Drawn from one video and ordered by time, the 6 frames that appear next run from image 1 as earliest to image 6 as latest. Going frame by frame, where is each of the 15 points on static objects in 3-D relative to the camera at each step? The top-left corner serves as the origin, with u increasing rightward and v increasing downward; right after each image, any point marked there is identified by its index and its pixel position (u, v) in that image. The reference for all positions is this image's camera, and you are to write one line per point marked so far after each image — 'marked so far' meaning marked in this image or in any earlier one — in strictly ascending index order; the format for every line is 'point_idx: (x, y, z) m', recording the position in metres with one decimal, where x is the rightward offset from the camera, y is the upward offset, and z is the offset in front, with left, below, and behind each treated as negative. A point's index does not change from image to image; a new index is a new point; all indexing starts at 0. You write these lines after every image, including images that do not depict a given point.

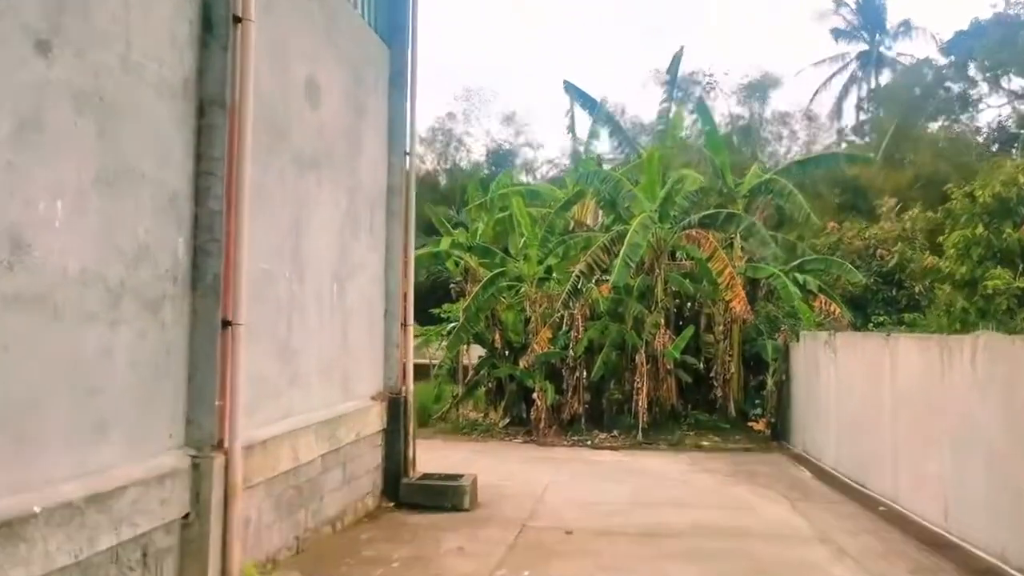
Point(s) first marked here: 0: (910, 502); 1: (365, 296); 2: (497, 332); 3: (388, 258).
0: (+3.3, -1.8, +6.7) m
1: (-1.2, -0.1, +6.4) m
2: (-0.2, -0.7, +12.6) m
3: (-1.1, +0.3, +6.9) m
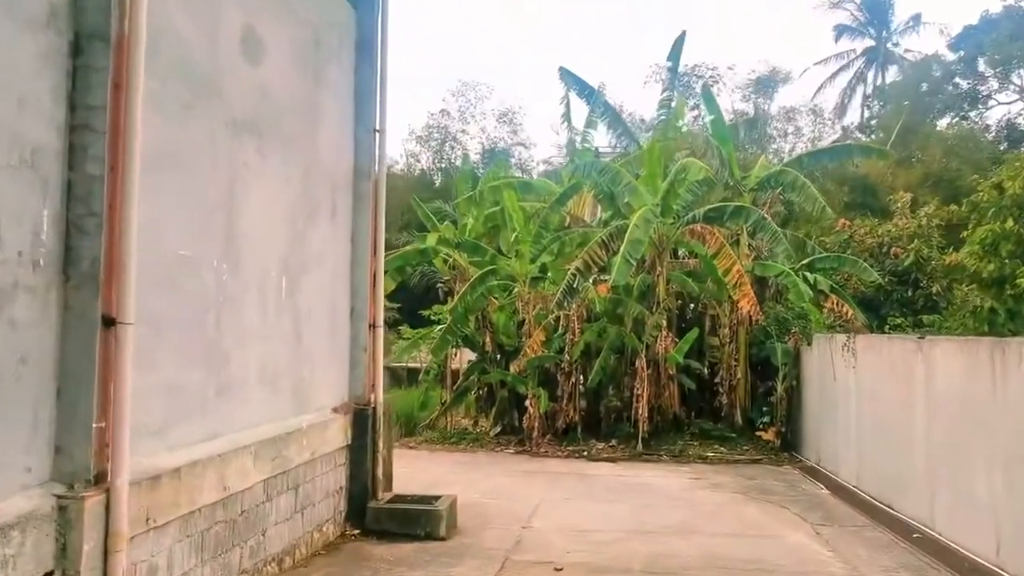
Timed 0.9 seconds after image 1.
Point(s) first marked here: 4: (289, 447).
0: (+3.2, -1.8, +5.8) m
1: (-1.3, 0.0, +5.5) m
2: (-0.4, -0.7, +11.7) m
3: (-1.2, +0.3, +6.0) m
4: (-1.3, -0.9, +4.7) m
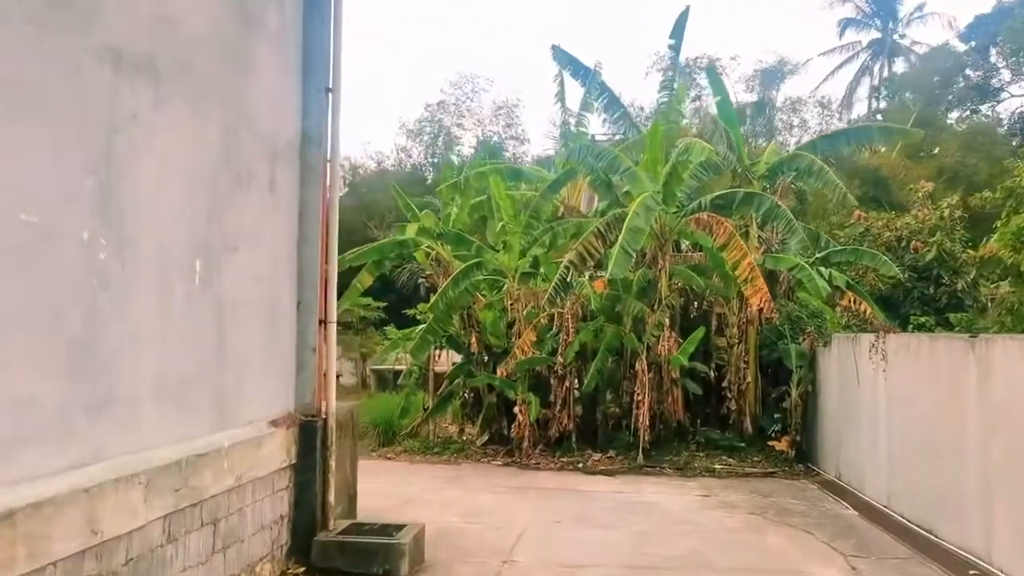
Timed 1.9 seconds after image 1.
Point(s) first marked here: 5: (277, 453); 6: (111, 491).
0: (+3.1, -1.7, +4.8) m
1: (-1.4, +0.1, +4.5) m
2: (-0.5, -0.6, +10.7) m
3: (-1.3, +0.4, +5.1) m
4: (-1.5, -0.9, +3.8) m
5: (-1.4, -1.0, +4.6) m
6: (-1.6, -0.8, +3.1) m
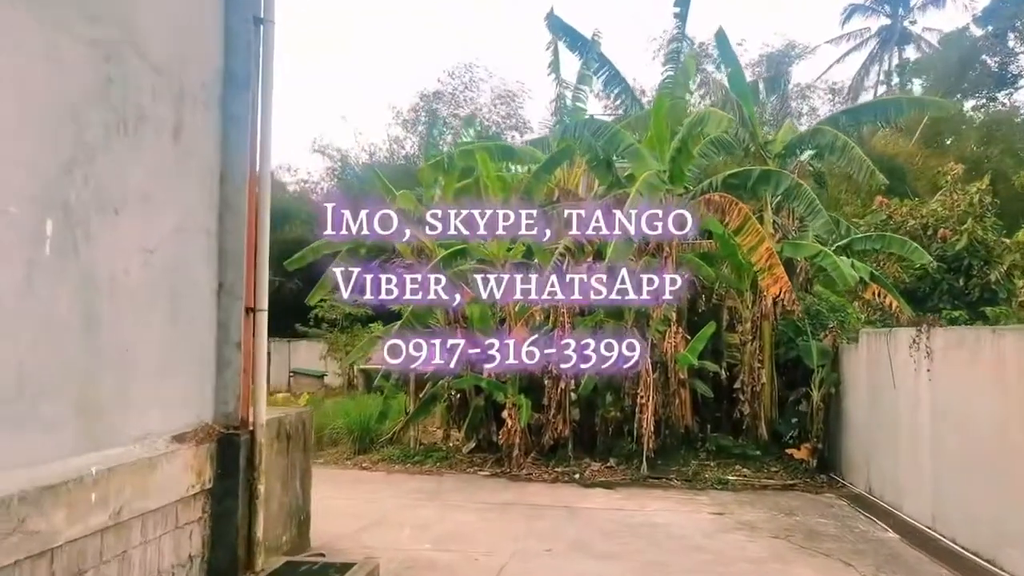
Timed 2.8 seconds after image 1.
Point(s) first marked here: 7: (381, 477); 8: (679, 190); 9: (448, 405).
0: (+3.0, -1.6, +3.8) m
1: (-1.6, +0.2, +3.5) m
2: (-0.6, -0.5, +9.7) m
3: (-1.5, +0.5, +4.0) m
4: (-1.6, -0.8, +2.8) m
5: (-1.5, -0.9, +3.6) m
6: (-1.7, -0.7, +2.1) m
7: (-1.5, -2.1, +8.9) m
8: (+1.9, +1.1, +8.8) m
9: (-0.8, -1.5, +10.0) m
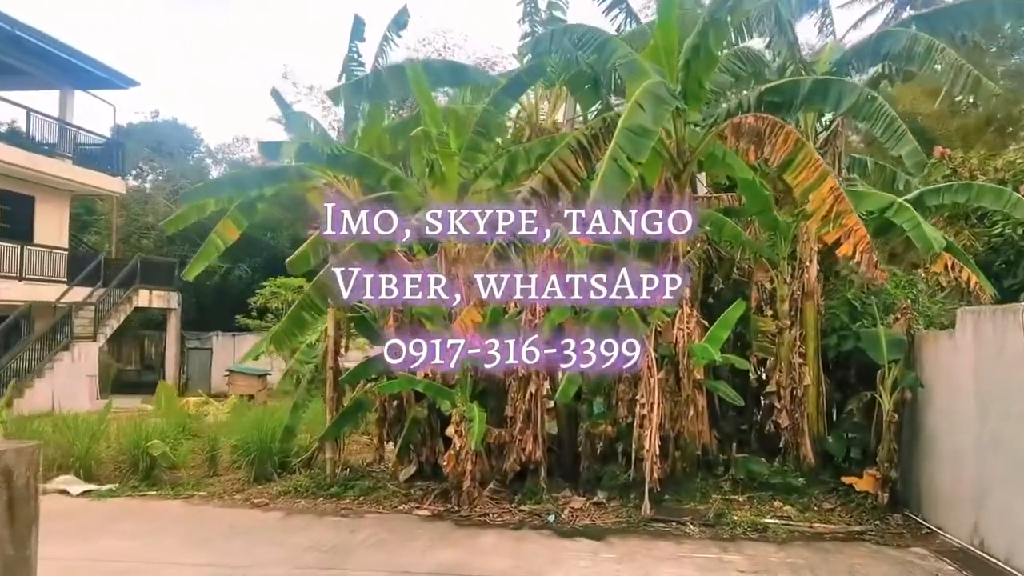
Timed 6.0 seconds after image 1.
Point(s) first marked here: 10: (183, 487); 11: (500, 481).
0: (+2.6, -1.3, +1.3) m
1: (-1.9, +0.4, +0.9) m
2: (-1.1, -0.2, +7.1) m
3: (-1.8, +0.7, +1.4) m
4: (-1.9, -0.5, +0.2) m
5: (-1.8, -0.6, +1.0) m
6: (-2.0, -0.4, -0.5) m
7: (-1.9, -1.8, +6.3) m
8: (+1.5, +1.4, +6.2) m
9: (-1.2, -1.2, +7.5) m
10: (-3.0, -1.8, +7.3) m
11: (-0.1, -1.7, +7.0) m
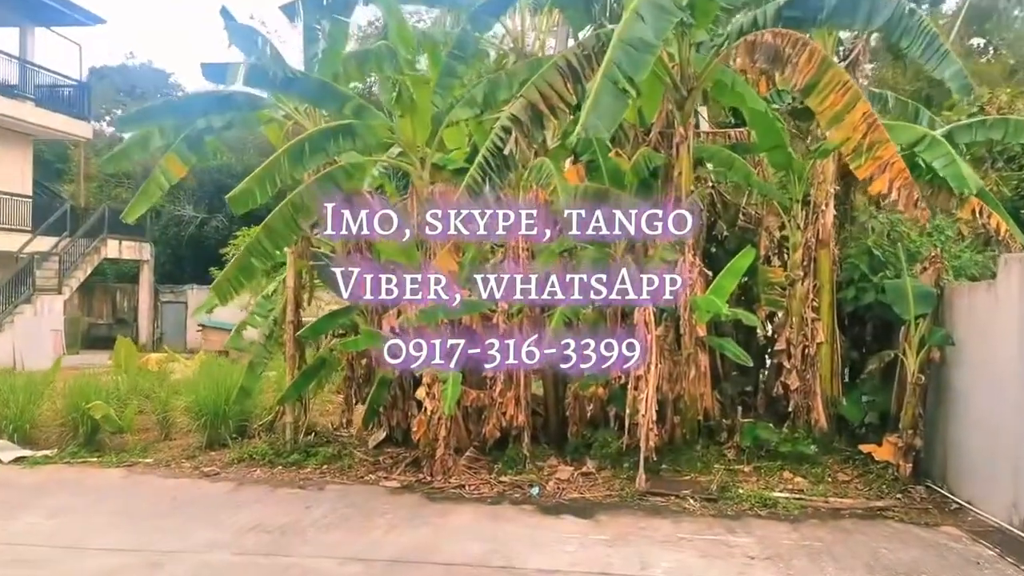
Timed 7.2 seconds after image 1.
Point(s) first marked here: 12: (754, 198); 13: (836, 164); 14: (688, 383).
0: (+2.5, -1.2, +0.6) m
1: (-2.0, +0.5, +0.1) m
2: (-1.2, +0.2, +6.4) m
3: (-1.9, +0.8, +0.6) m
4: (-2.0, -0.5, -0.6) m
5: (-1.9, -0.5, +0.2) m
6: (-2.1, -0.4, -1.3) m
7: (-2.0, -1.4, +5.6) m
8: (+1.3, +1.8, +5.4) m
9: (-1.4, -0.7, +6.7) m
10: (-3.2, -1.4, +6.6) m
11: (-0.2, -1.2, +6.3) m
12: (+2.0, +0.7, +6.2) m
13: (+2.7, +1.0, +6.2) m
14: (+1.3, -0.7, +6.0) m
